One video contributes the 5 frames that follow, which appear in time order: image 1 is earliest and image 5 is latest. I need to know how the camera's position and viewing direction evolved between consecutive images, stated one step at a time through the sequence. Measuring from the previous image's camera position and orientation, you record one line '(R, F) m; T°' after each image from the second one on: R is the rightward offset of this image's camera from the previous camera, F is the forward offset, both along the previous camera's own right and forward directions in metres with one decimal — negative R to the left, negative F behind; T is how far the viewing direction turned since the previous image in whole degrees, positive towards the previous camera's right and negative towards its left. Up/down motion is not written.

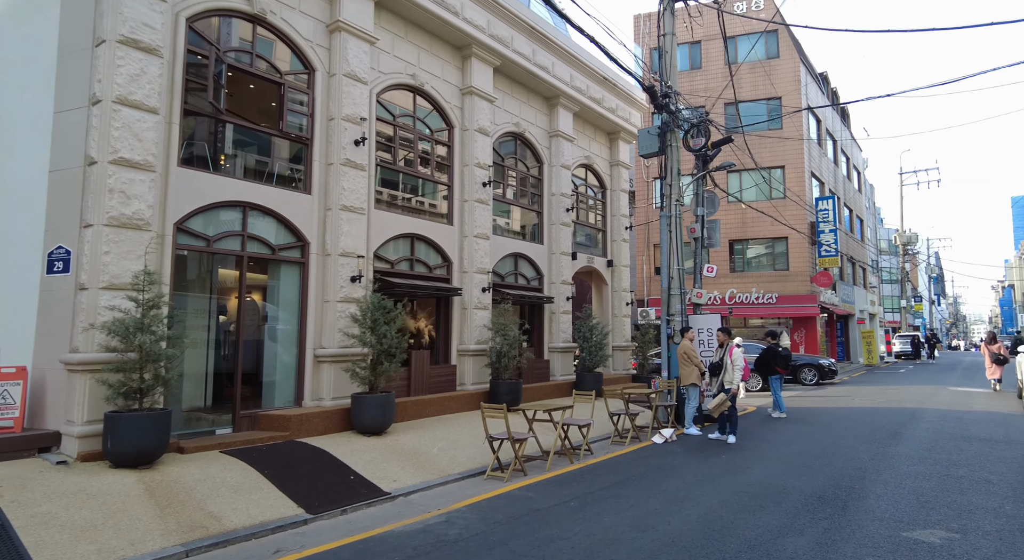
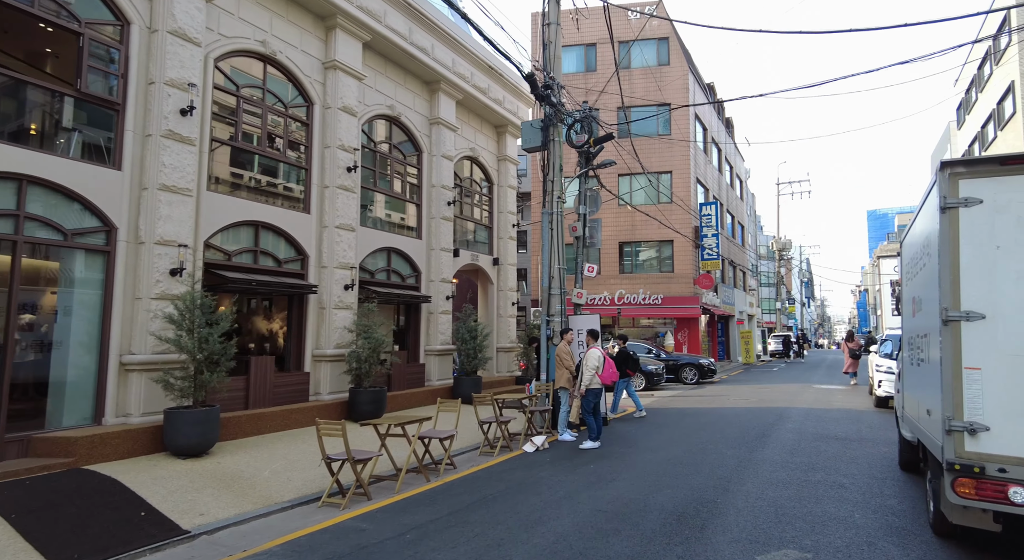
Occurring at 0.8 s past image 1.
(+0.6, +0.8) m; +9°
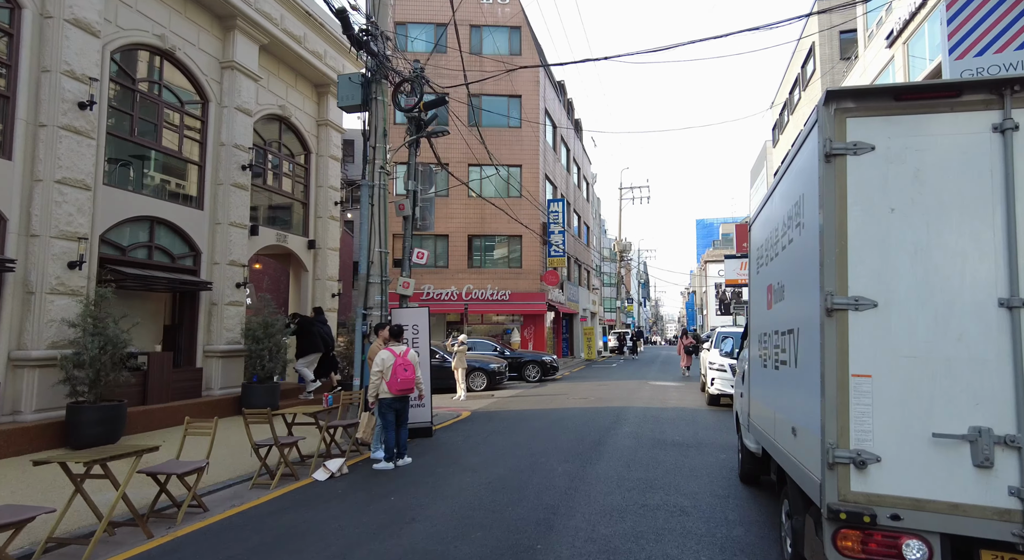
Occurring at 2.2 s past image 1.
(+0.8, +1.7) m; +13°
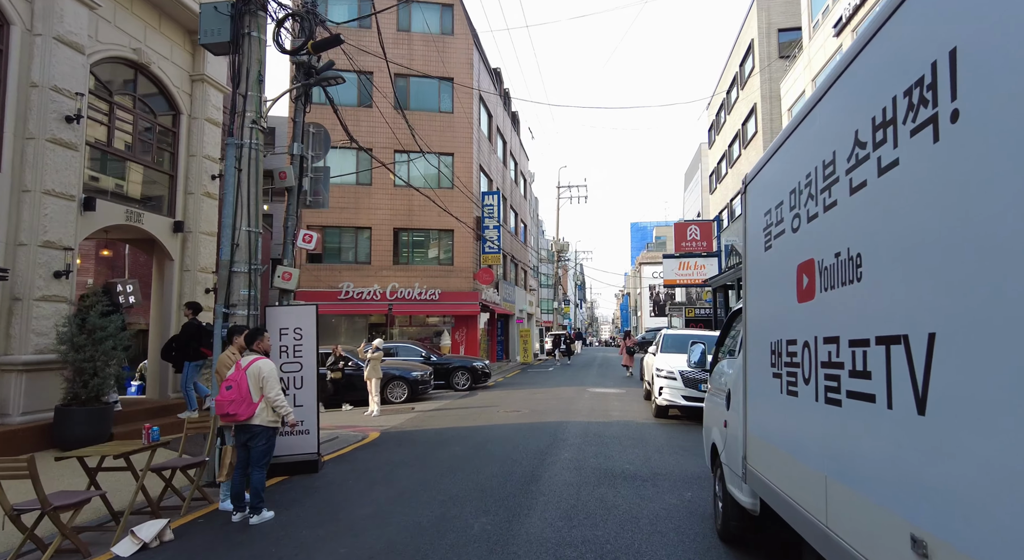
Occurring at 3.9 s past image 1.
(+0.4, +2.2) m; +6°
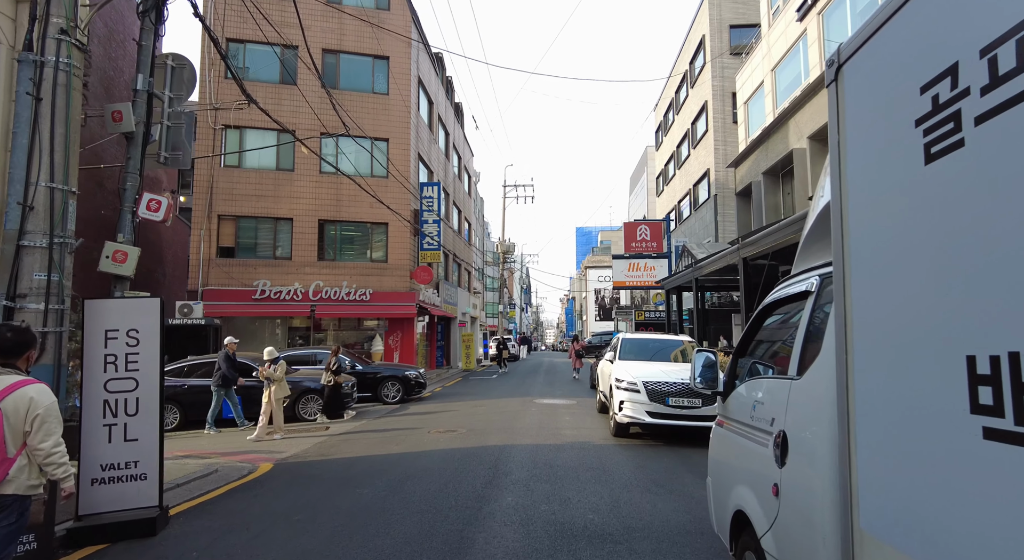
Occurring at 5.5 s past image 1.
(+0.2, +2.3) m; +5°
